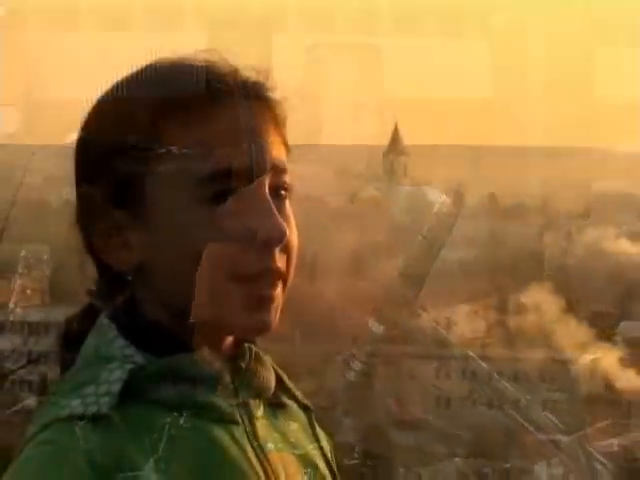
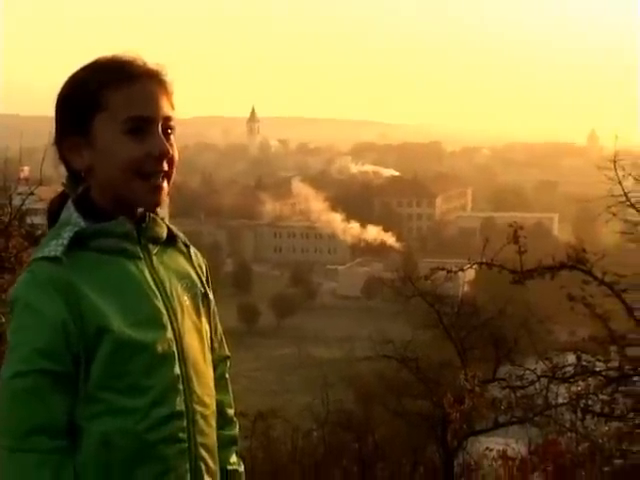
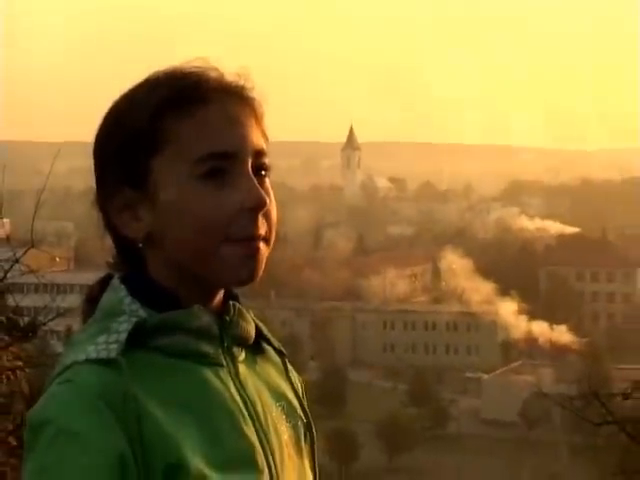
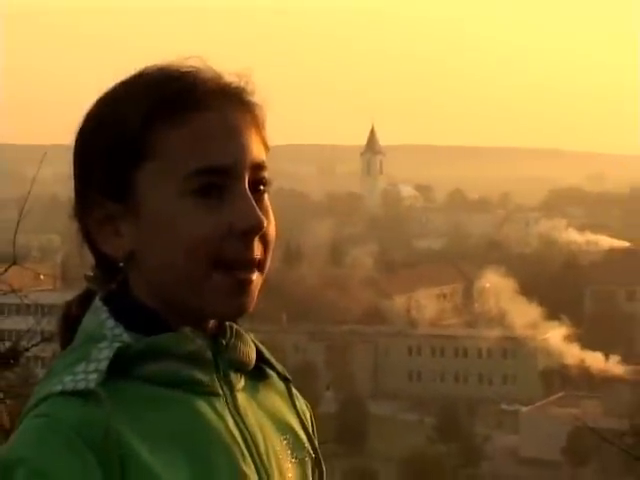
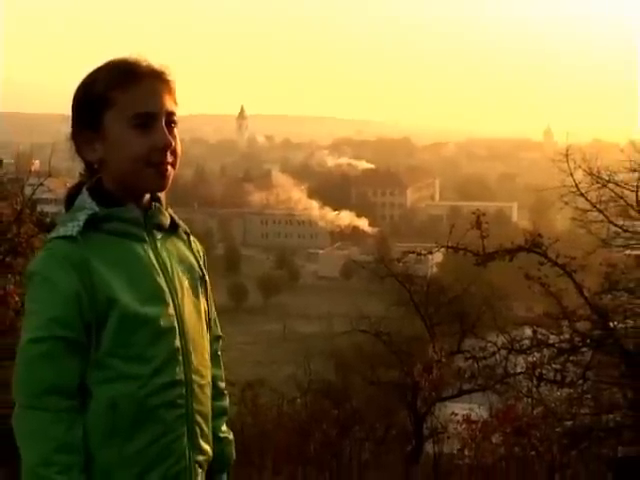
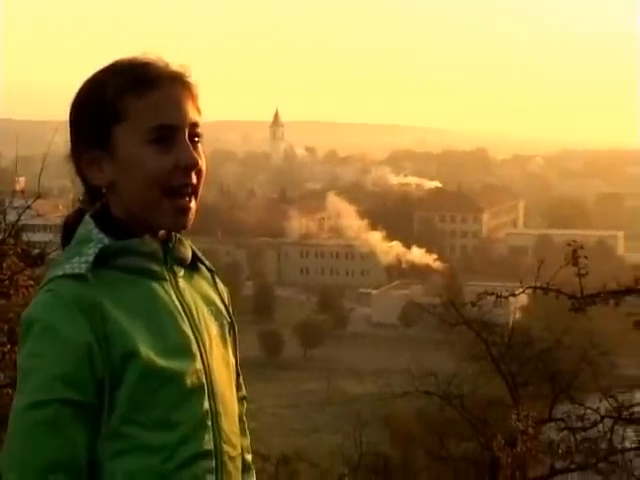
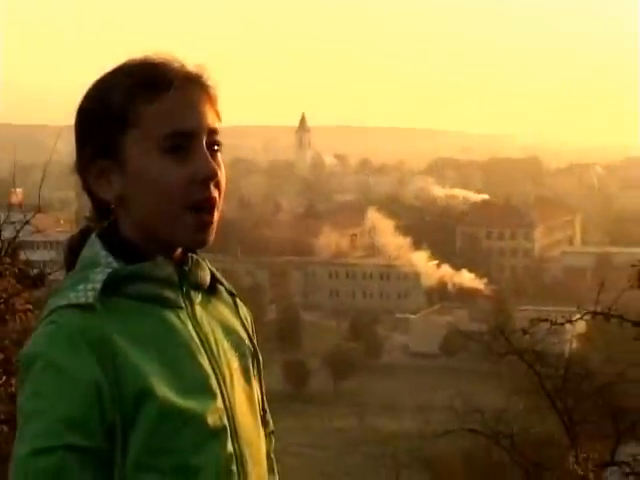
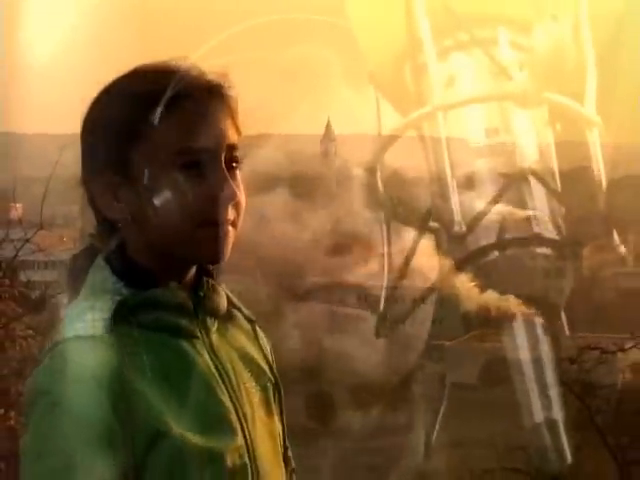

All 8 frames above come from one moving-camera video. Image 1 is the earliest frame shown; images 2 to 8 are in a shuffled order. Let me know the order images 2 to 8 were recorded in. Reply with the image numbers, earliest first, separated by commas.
4, 3, 8, 7, 6, 2, 5
